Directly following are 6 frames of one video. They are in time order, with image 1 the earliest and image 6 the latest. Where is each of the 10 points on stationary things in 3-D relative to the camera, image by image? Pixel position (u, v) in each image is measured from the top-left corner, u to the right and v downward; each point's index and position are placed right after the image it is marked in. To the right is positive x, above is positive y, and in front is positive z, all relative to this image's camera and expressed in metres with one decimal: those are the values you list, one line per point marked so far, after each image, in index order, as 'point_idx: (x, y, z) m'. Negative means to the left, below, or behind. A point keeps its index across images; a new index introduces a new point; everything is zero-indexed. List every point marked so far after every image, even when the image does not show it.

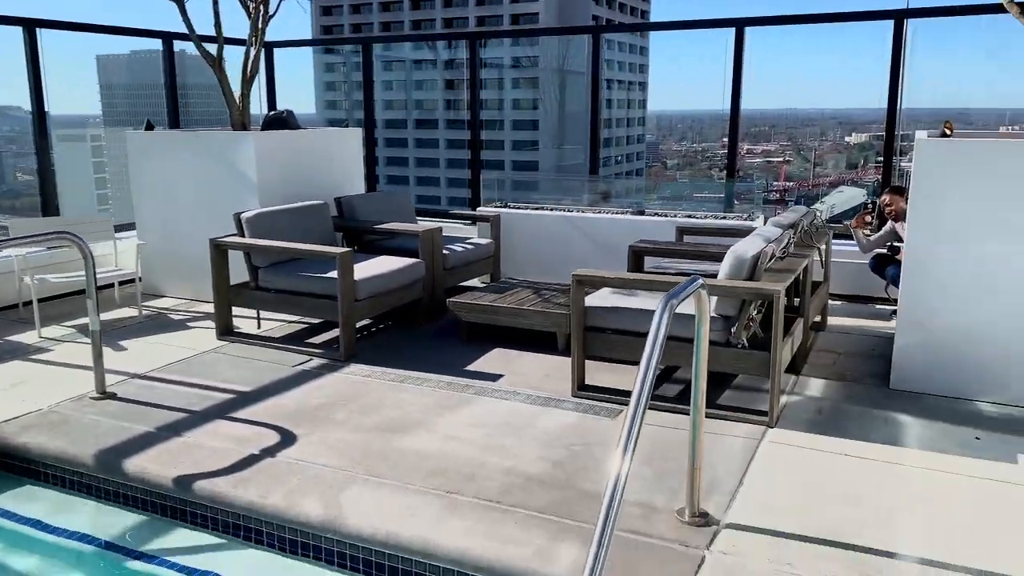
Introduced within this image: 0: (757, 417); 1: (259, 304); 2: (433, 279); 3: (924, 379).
0: (+1.1, -0.6, +3.5) m
1: (-1.5, -0.1, +4.7) m
2: (-0.5, +0.1, +5.2) m
3: (+2.0, -0.4, +4.0) m
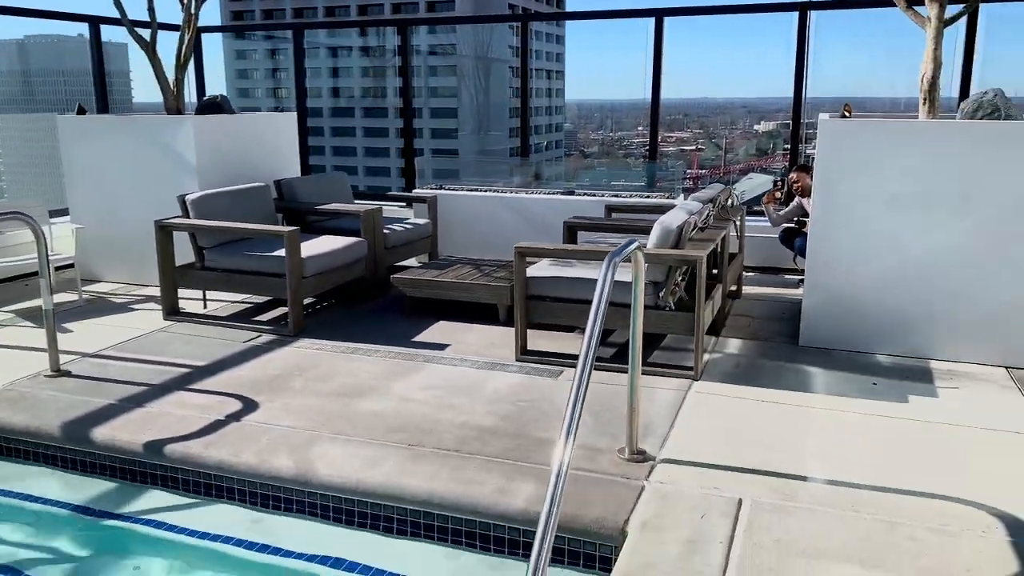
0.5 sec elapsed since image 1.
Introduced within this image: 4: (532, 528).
0: (+0.8, -0.4, +3.9) m
1: (-1.8, 0.0, +4.8) m
2: (-0.9, +0.2, +5.4) m
3: (+1.7, -0.3, +4.4) m
4: (+0.1, -0.8, +2.7) m
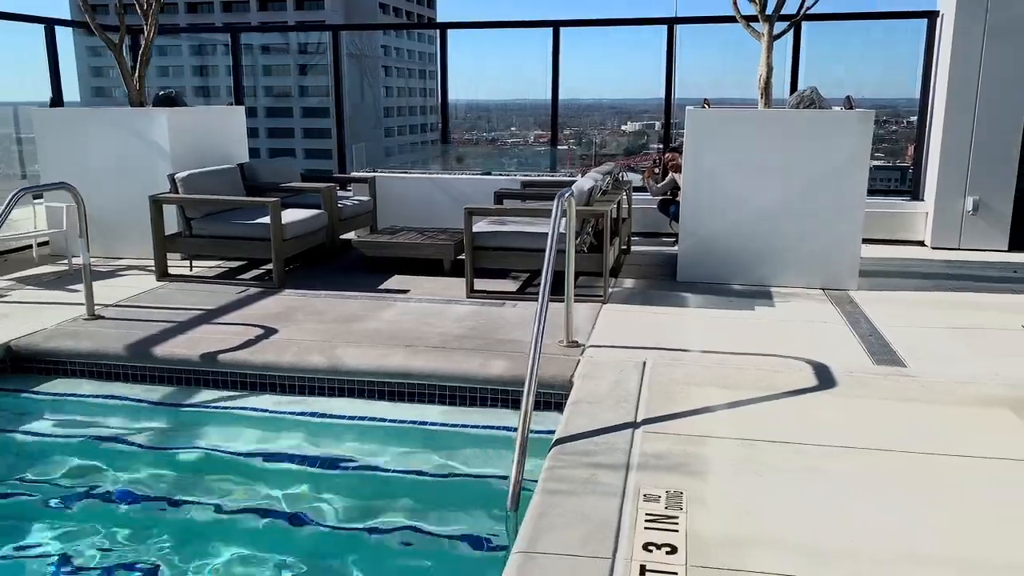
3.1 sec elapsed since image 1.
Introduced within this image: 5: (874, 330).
0: (+0.5, -0.1, +5.2) m
1: (-2.2, +0.3, +5.7) m
2: (-1.4, +0.5, +6.4) m
3: (+1.3, +0.1, +5.8) m
4: (0.0, -0.5, +3.9) m
5: (+2.0, -0.2, +4.6) m
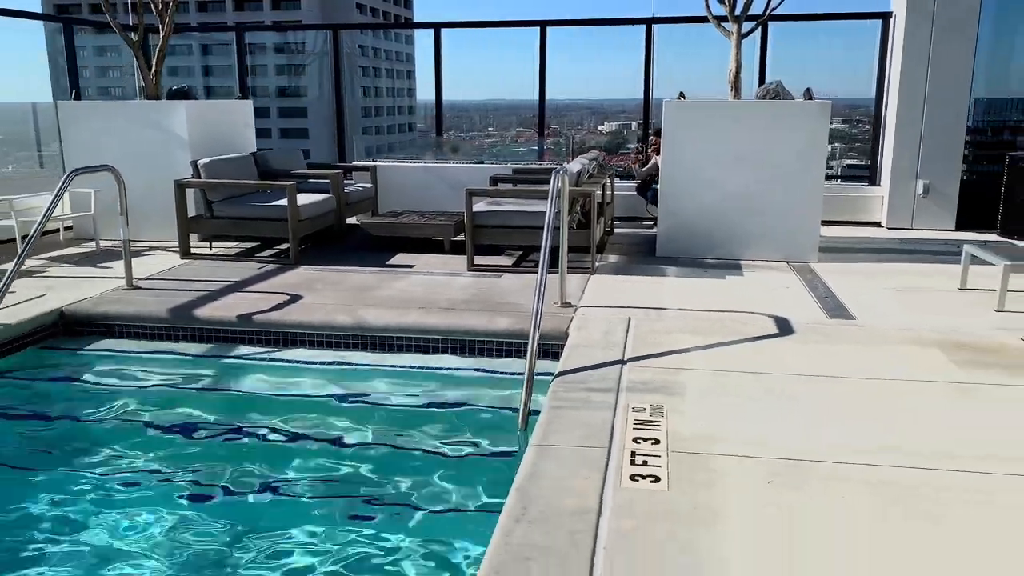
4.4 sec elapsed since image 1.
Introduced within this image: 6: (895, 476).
0: (+0.5, +0.1, +5.8) m
1: (-2.3, +0.4, +6.2) m
2: (-1.5, +0.7, +6.9) m
3: (+1.3, +0.3, +6.4) m
4: (0.0, -0.3, +4.4) m
5: (+2.0, 0.0, +5.2) m
6: (+1.3, -0.6, +2.8) m
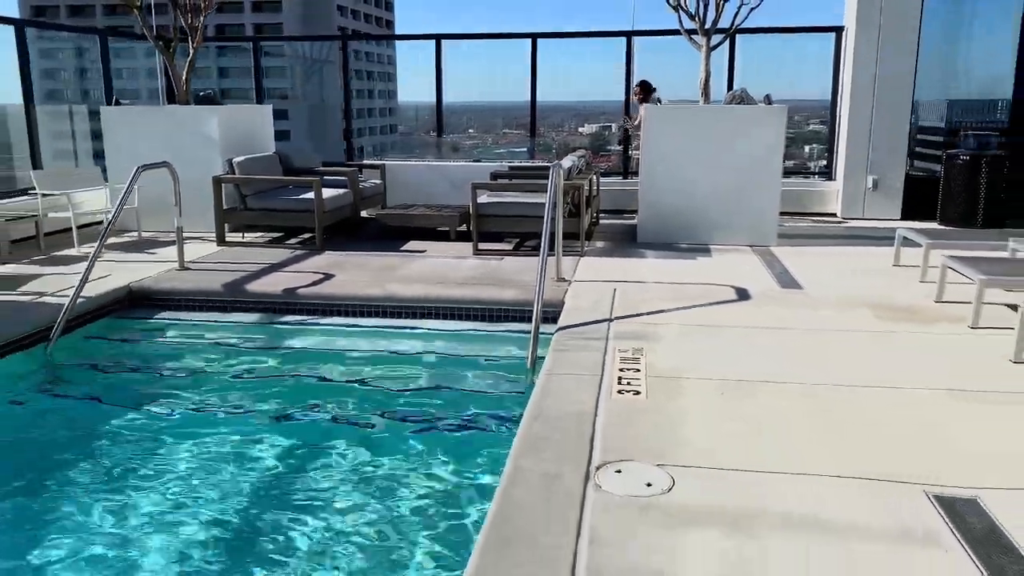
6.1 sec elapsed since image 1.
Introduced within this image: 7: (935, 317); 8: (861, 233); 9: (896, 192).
0: (+0.5, +0.3, +6.7) m
1: (-2.3, +0.6, +7.1) m
2: (-1.5, +0.8, +7.7) m
3: (+1.3, +0.5, +7.3) m
4: (0.0, -0.1, +5.3) m
5: (+2.0, +0.1, +6.1) m
6: (+1.4, -0.5, +3.6) m
7: (+2.5, -0.2, +4.7) m
8: (+3.3, +0.5, +7.6) m
9: (+4.0, +1.0, +8.6) m
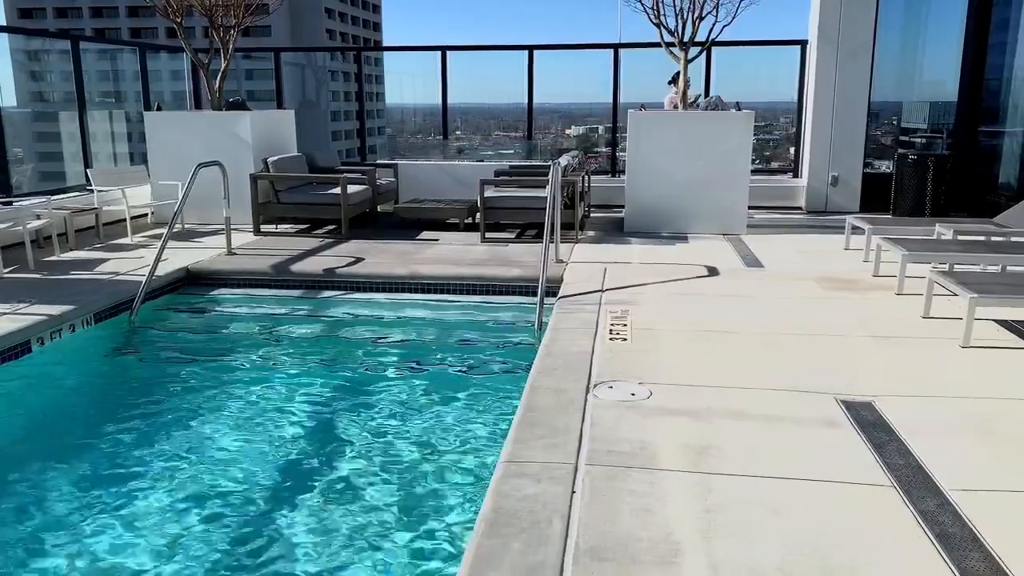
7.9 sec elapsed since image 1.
0: (+0.5, +0.4, +7.6) m
1: (-2.3, +0.7, +8.0) m
2: (-1.5, +1.0, +8.7) m
3: (+1.3, +0.6, +8.3) m
4: (+0.1, 0.0, +6.2) m
5: (+2.1, +0.3, +7.1) m
6: (+1.4, -0.3, +4.6) m
7: (+2.5, 0.0, +5.7) m
8: (+3.3, +0.7, +8.6) m
9: (+4.0, +1.2, +9.6) m
